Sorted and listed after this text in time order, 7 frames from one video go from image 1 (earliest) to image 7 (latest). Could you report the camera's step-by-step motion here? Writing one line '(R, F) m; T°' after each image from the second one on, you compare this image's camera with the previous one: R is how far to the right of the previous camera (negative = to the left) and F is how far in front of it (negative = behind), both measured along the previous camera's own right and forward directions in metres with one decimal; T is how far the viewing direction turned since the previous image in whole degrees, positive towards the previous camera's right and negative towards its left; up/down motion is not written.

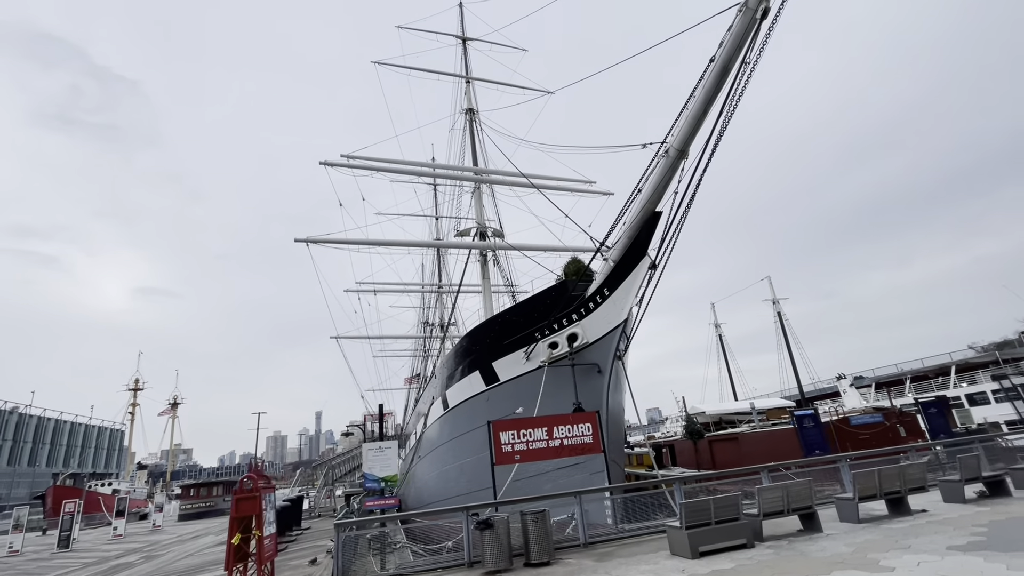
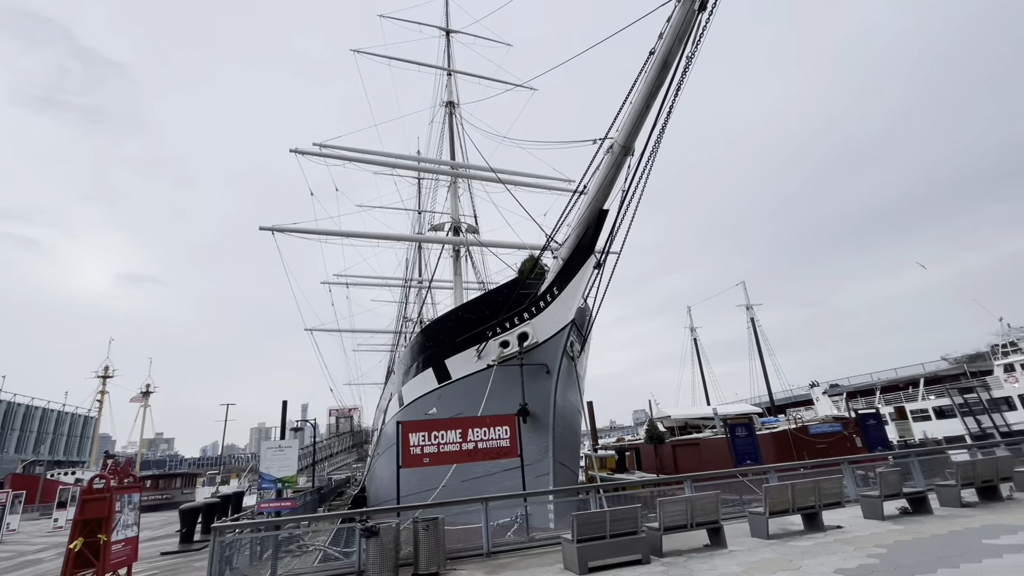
(+1.0, +0.3) m; +1°
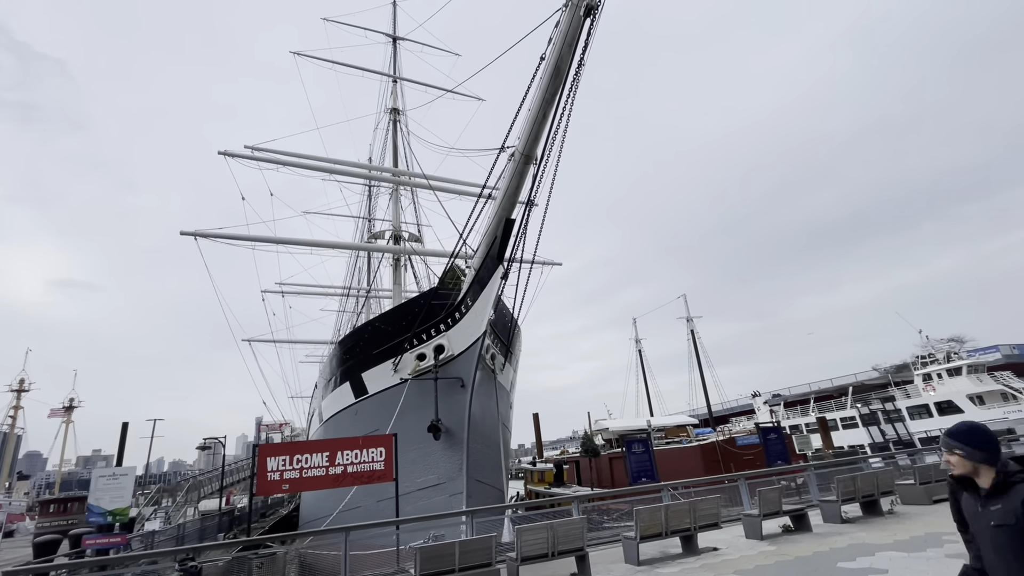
(+1.1, +0.3) m; +4°
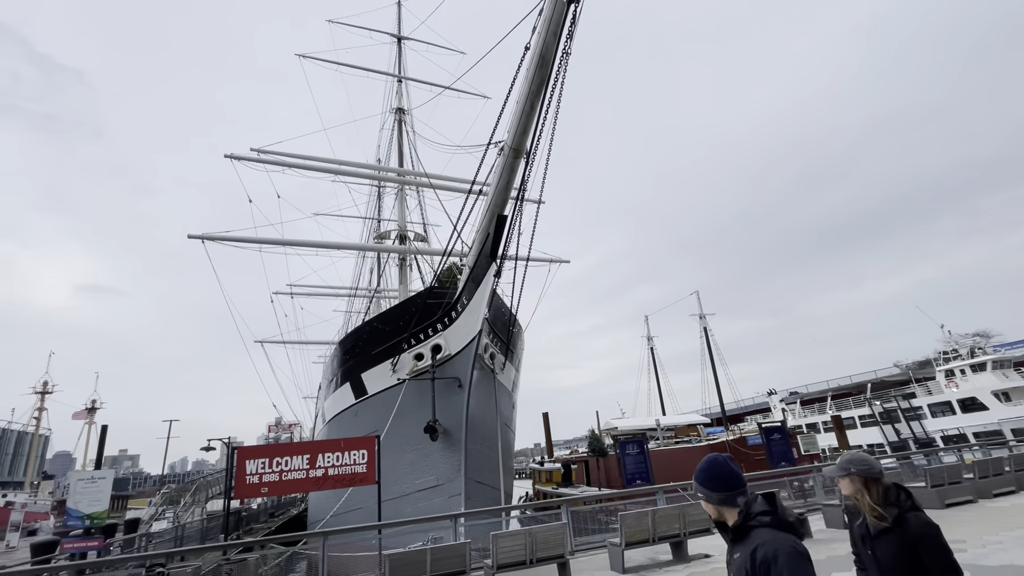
(+0.4, +0.2) m; -2°
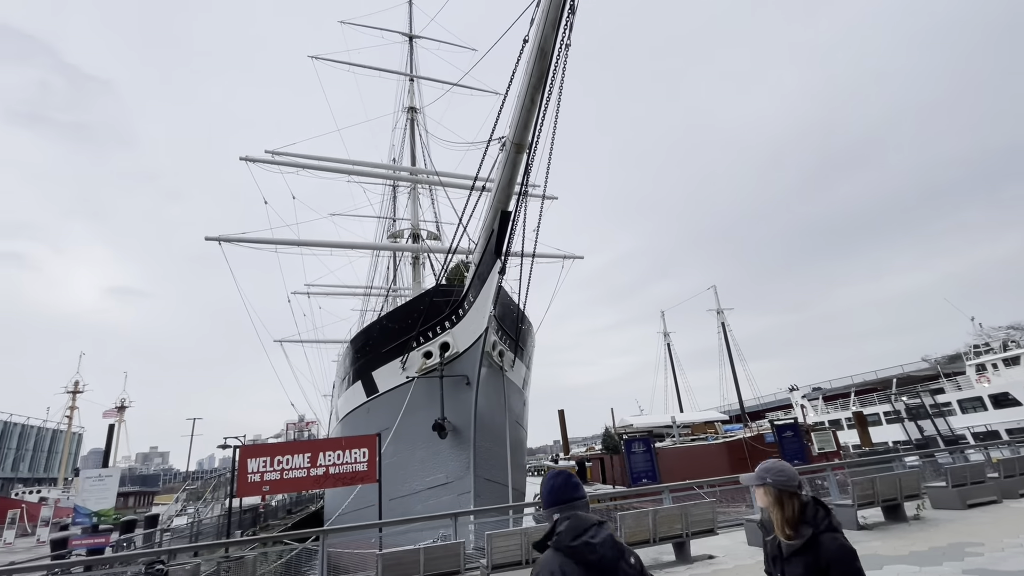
(+0.2, +0.1) m; -2°
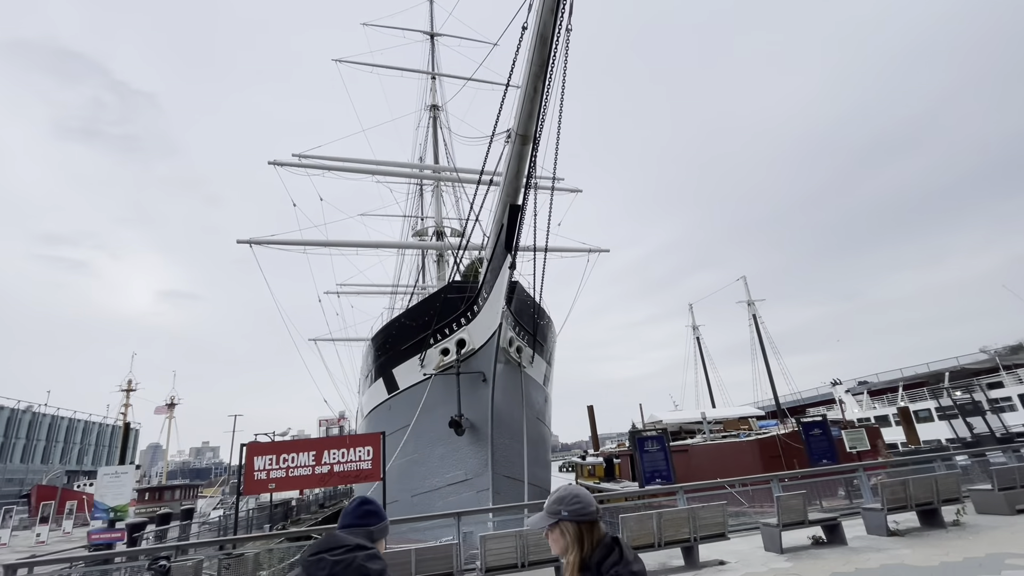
(+0.4, +0.2) m; -4°
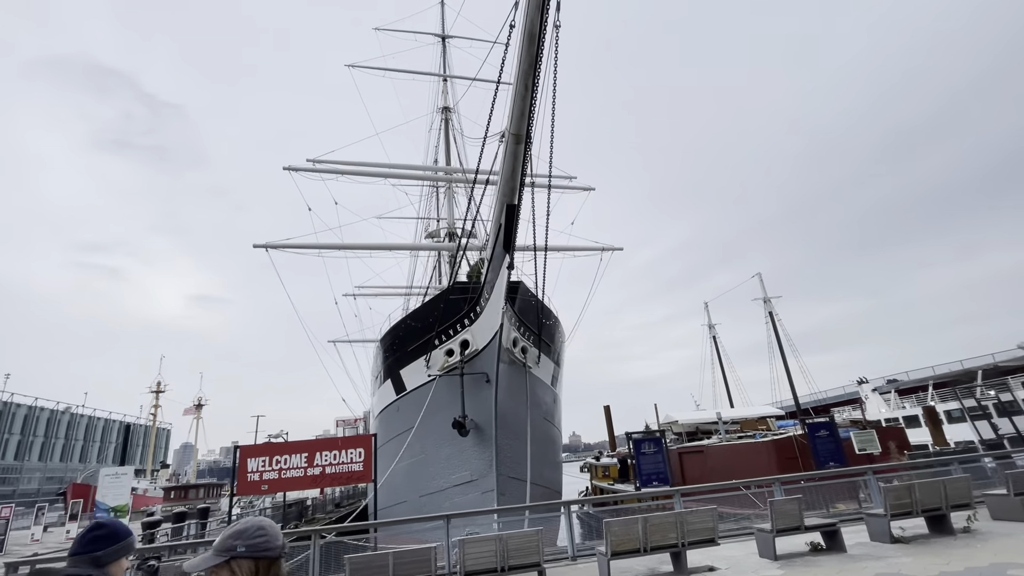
(+0.4, +0.1) m; -2°
